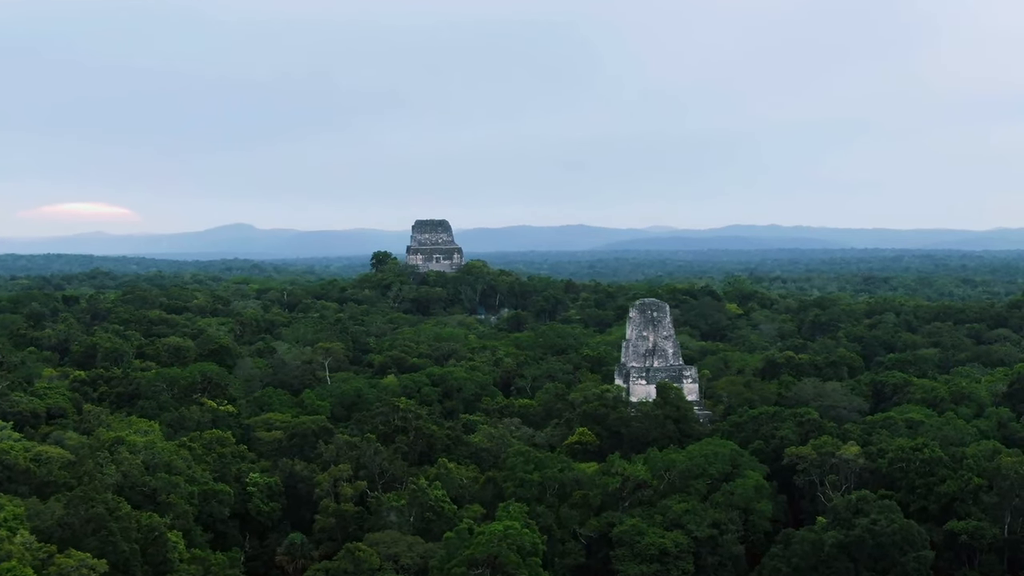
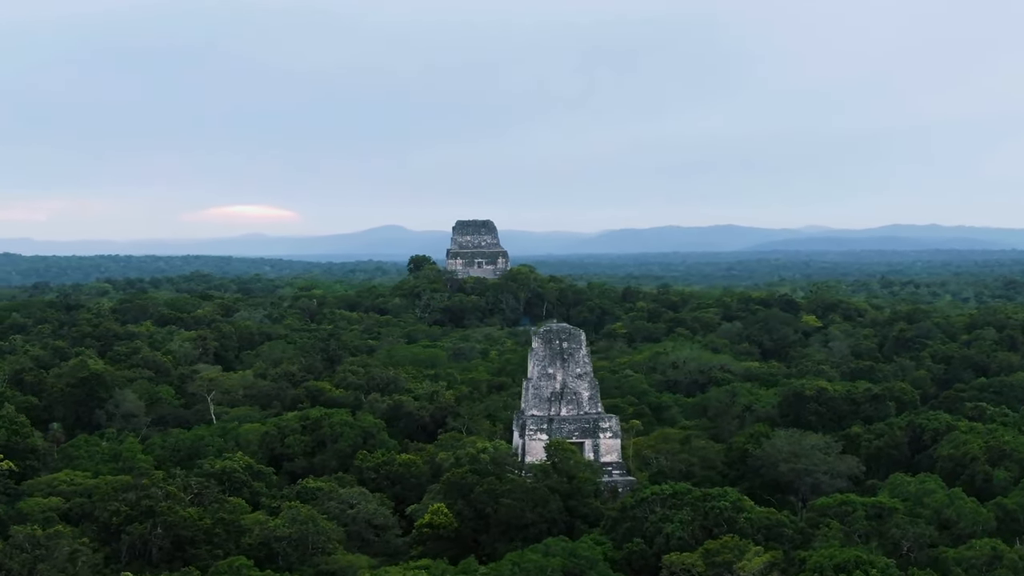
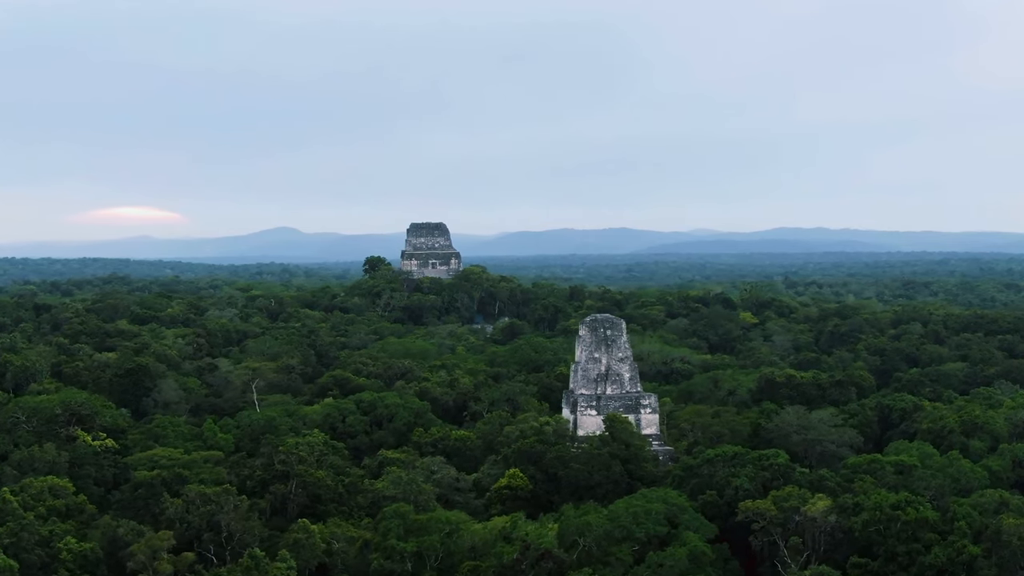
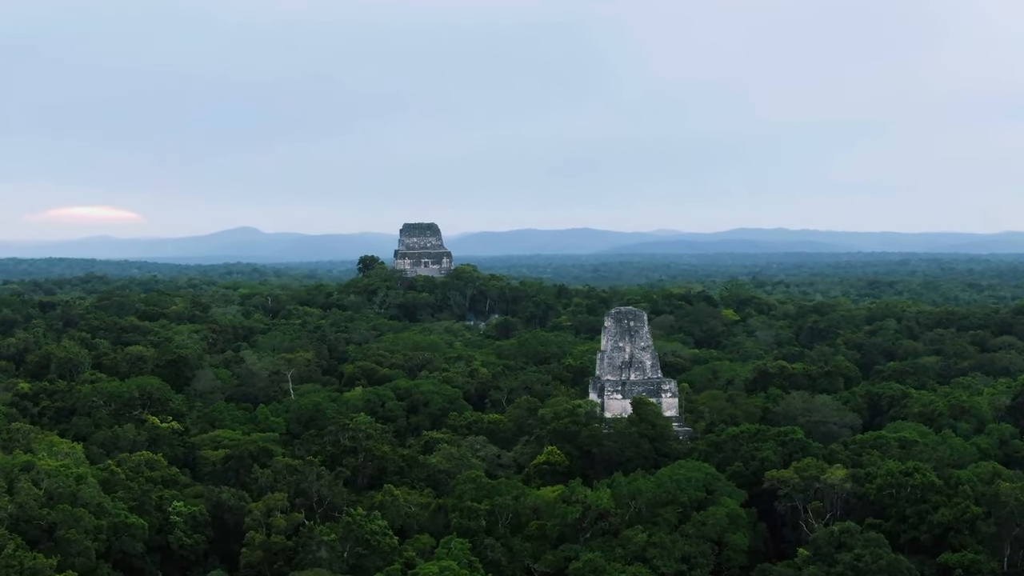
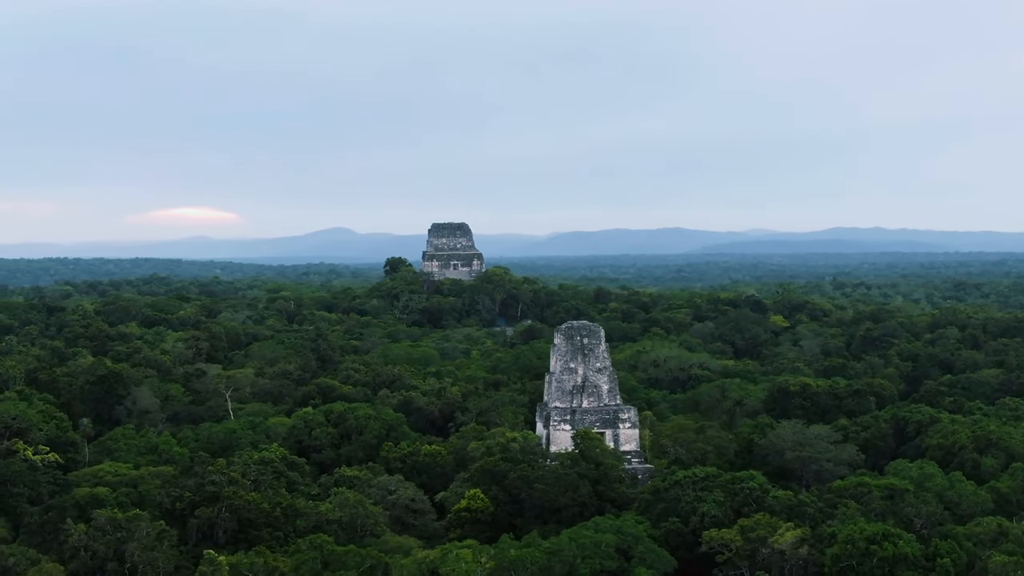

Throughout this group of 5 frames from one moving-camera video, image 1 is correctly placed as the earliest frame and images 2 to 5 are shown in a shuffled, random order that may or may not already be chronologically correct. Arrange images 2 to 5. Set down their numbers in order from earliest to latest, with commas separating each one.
4, 3, 5, 2
